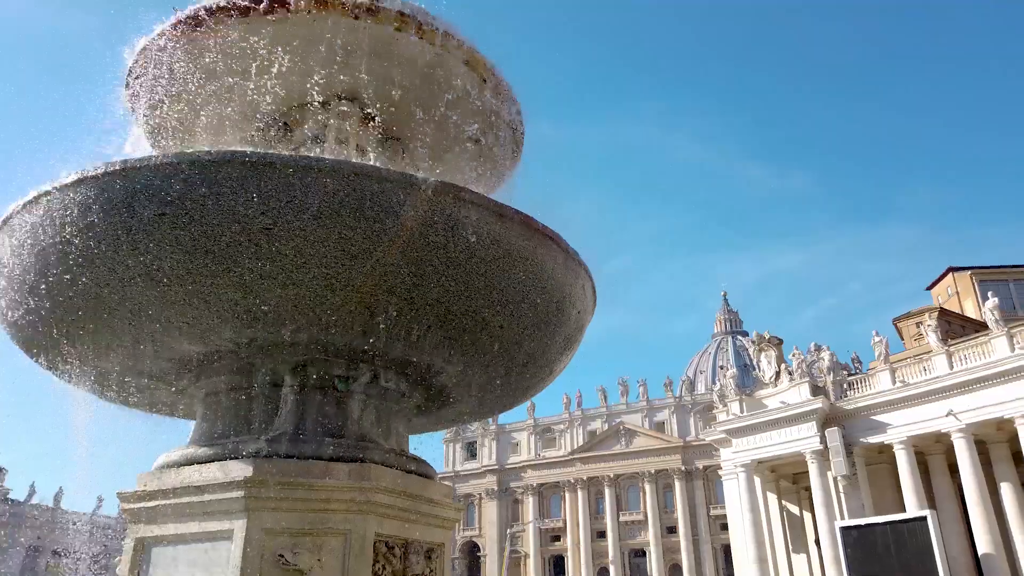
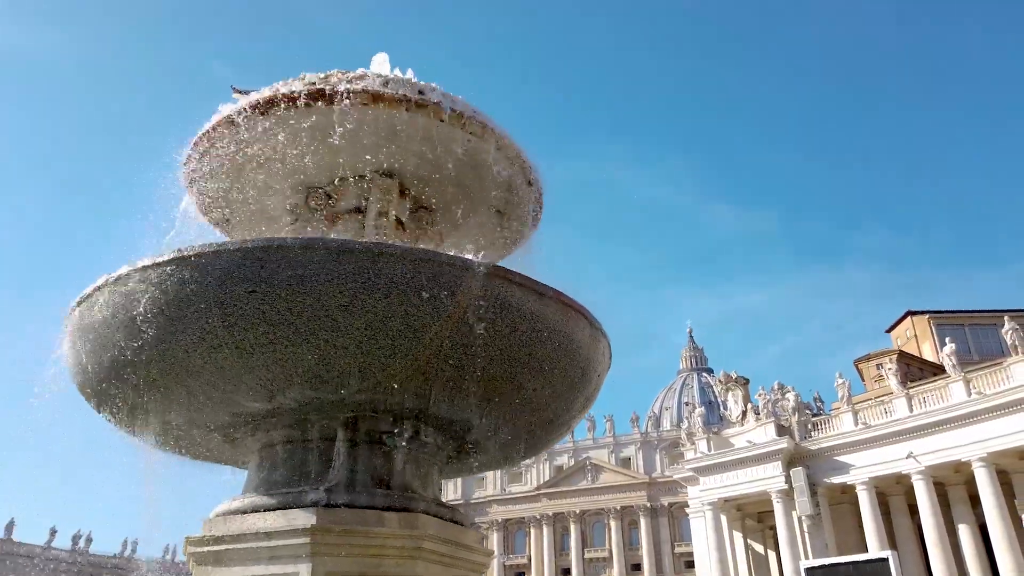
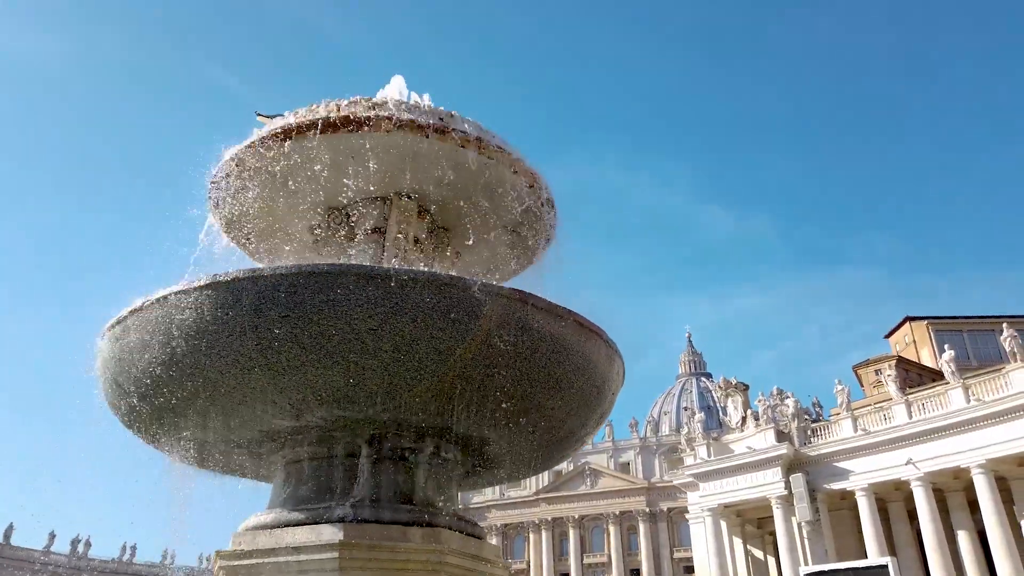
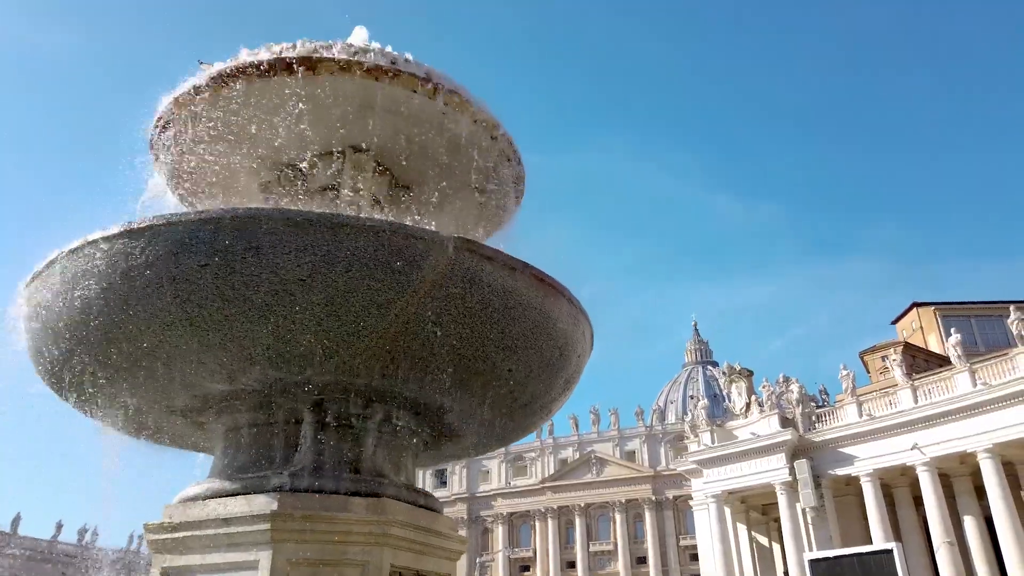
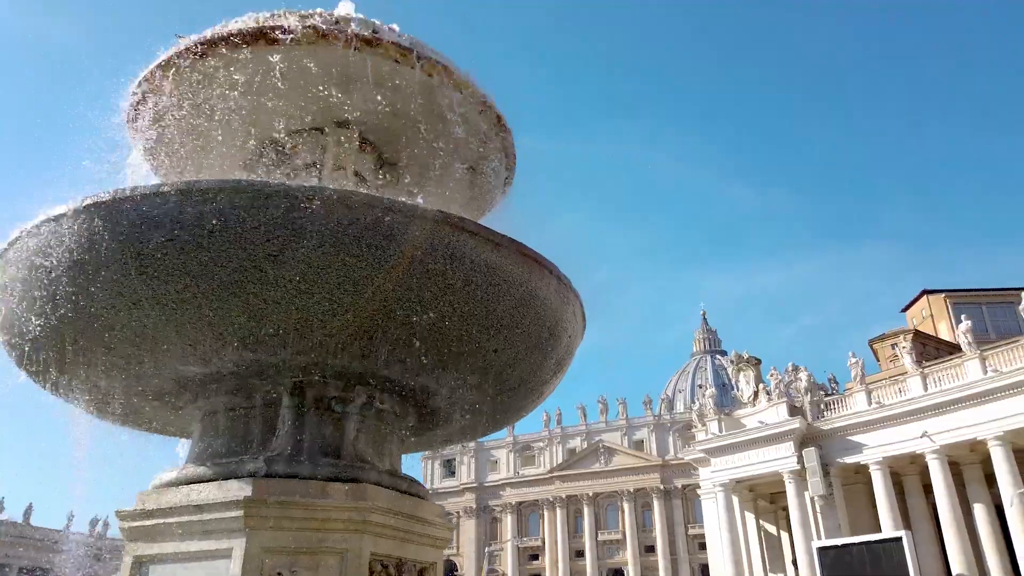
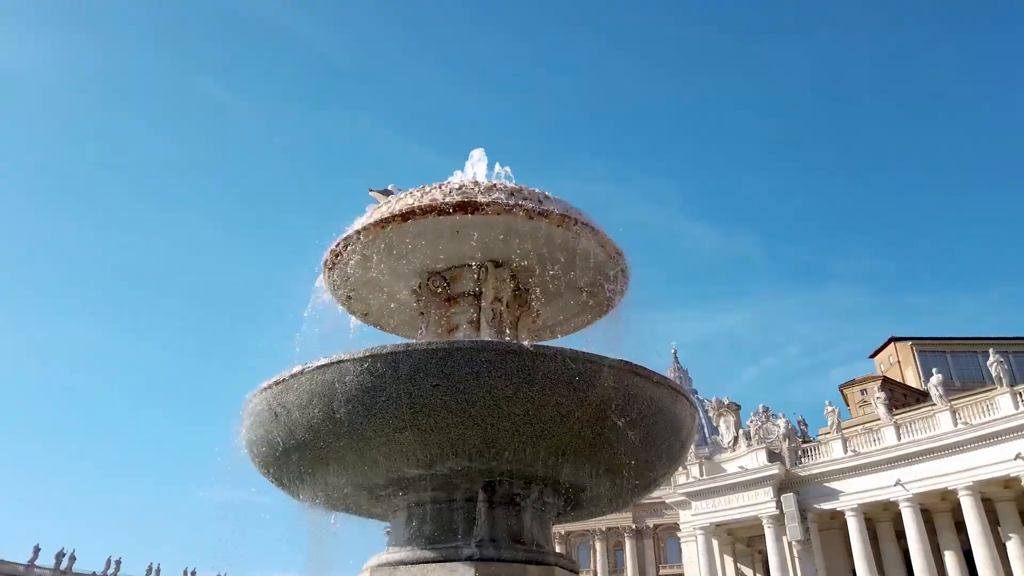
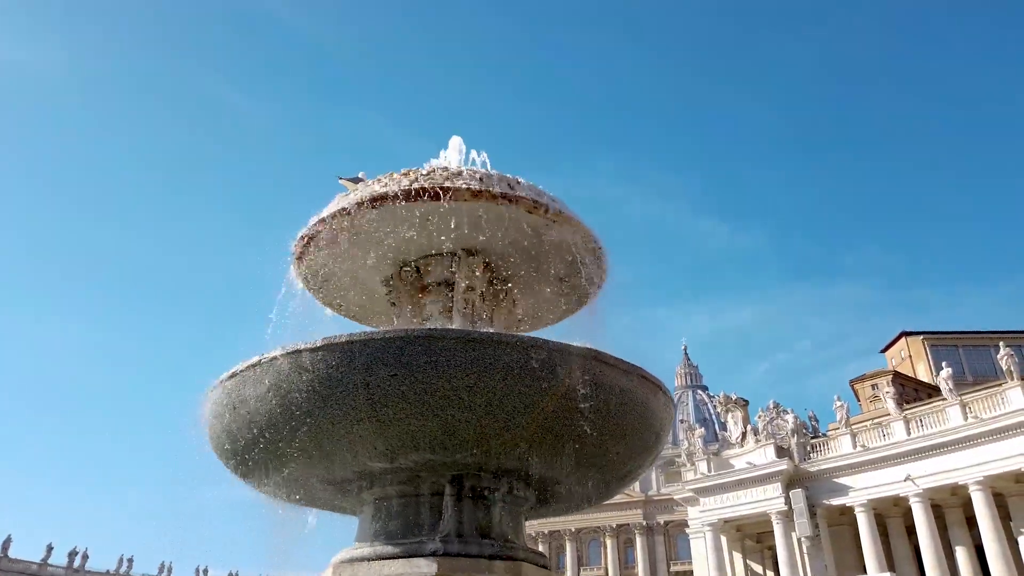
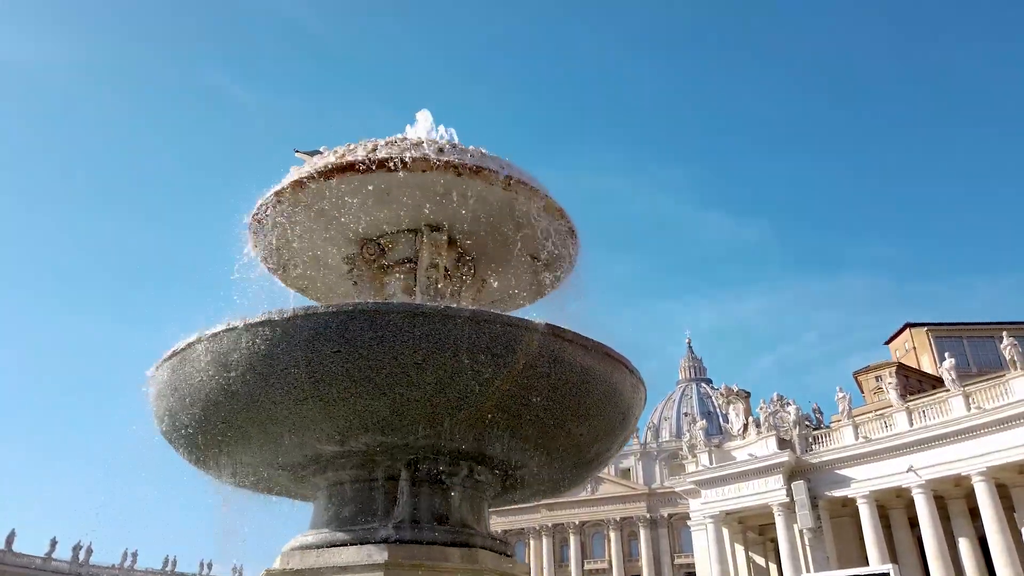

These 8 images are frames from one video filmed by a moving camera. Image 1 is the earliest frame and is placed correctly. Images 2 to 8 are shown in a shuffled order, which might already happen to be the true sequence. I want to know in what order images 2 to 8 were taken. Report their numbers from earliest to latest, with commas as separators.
5, 4, 2, 3, 8, 7, 6
